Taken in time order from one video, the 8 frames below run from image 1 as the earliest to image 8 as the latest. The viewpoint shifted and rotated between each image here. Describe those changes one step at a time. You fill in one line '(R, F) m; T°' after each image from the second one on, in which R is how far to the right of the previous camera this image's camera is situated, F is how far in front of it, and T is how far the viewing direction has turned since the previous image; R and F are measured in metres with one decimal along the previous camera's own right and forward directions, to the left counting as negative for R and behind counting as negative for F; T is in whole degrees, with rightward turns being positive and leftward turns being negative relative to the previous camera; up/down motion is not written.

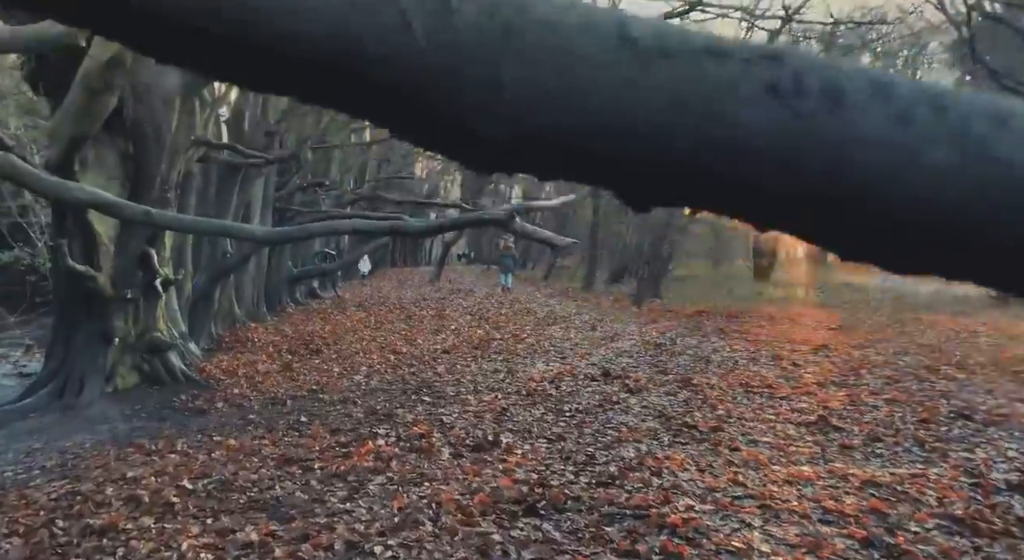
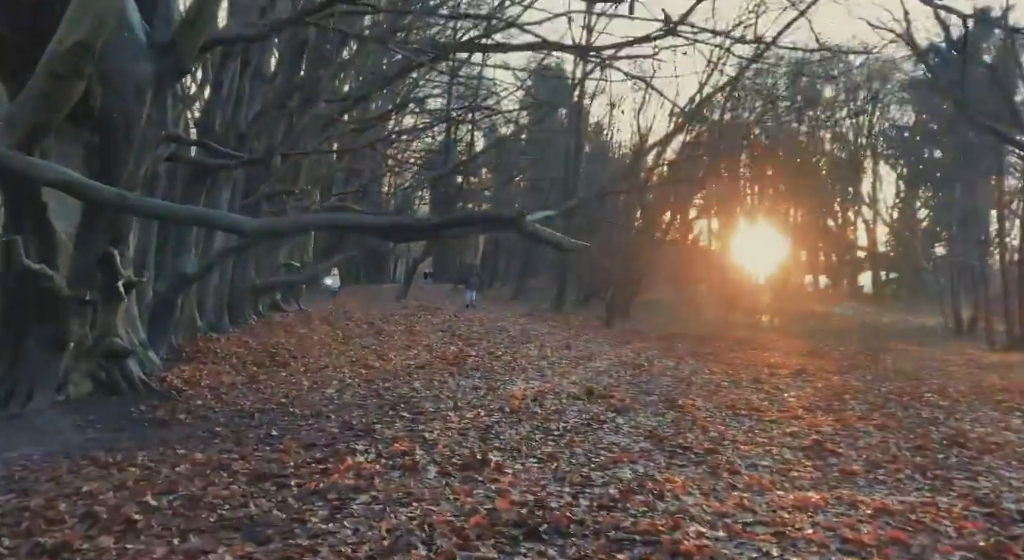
(-0.2, +0.3) m; +3°
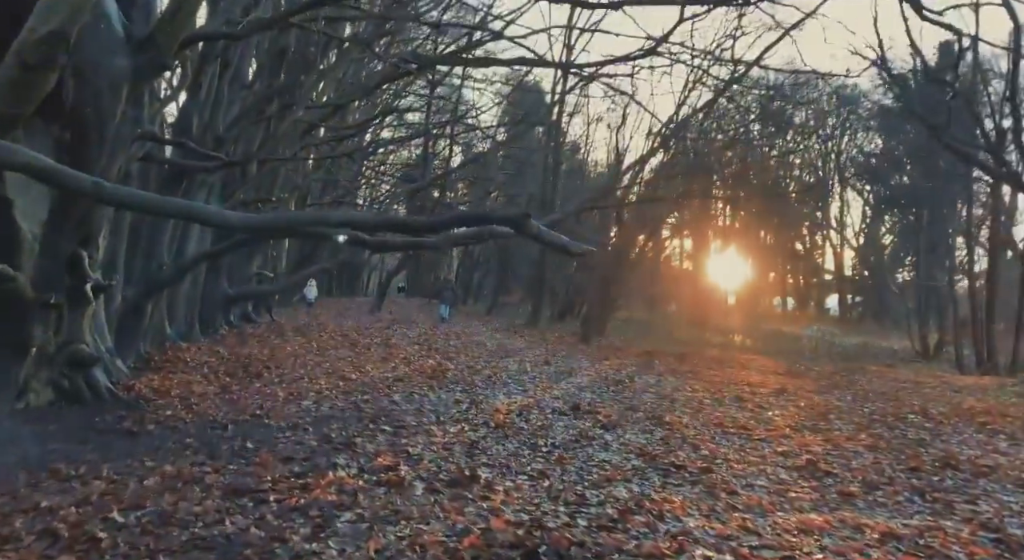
(-0.2, +0.2) m; +2°
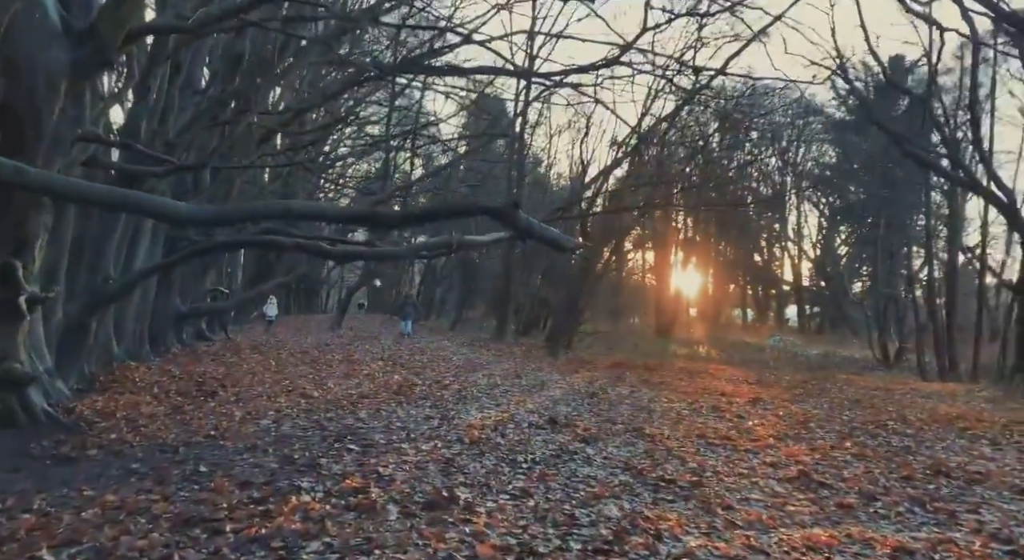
(-0.1, +0.4) m; +3°
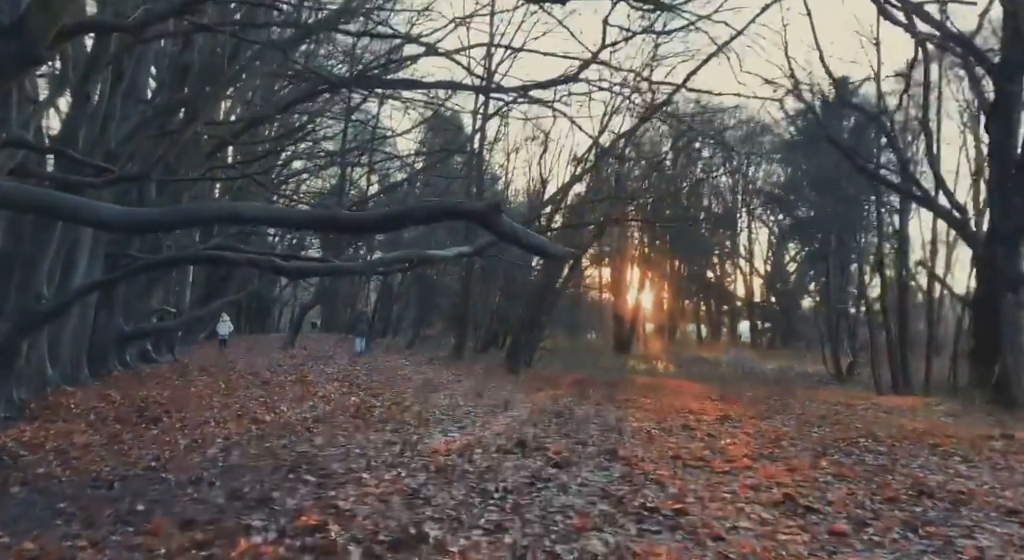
(-0.1, +0.4) m; +3°
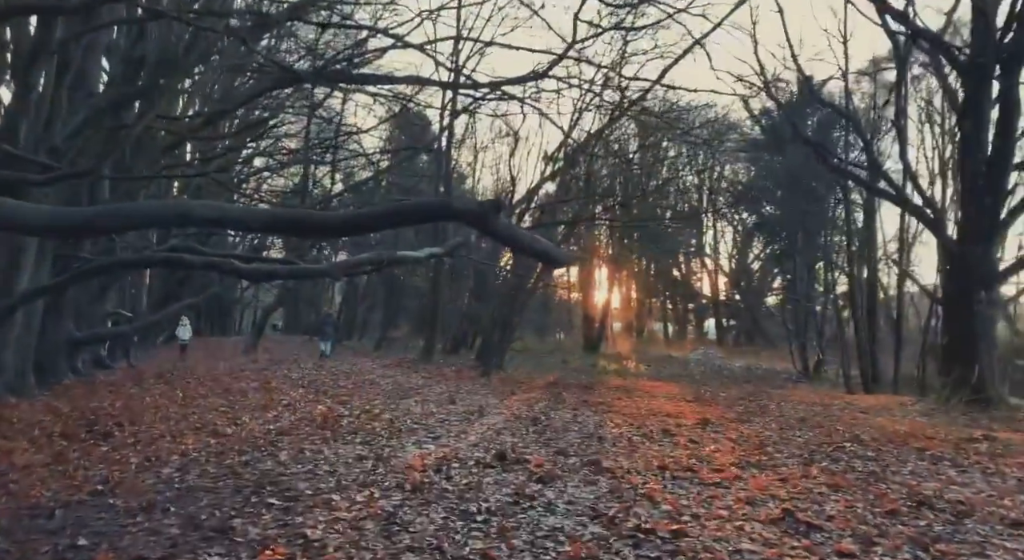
(-0.1, +0.4) m; +3°
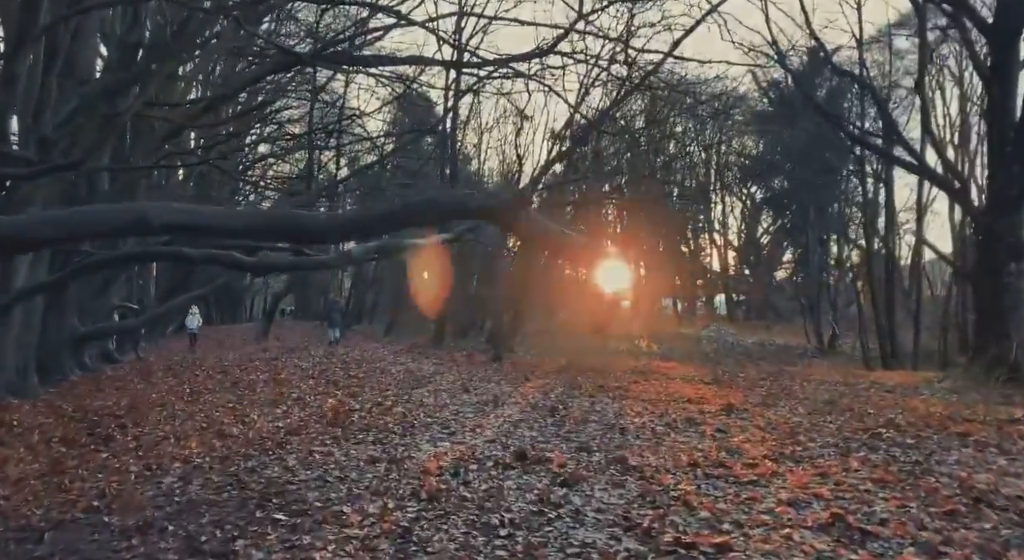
(-0.1, +0.5) m; -1°
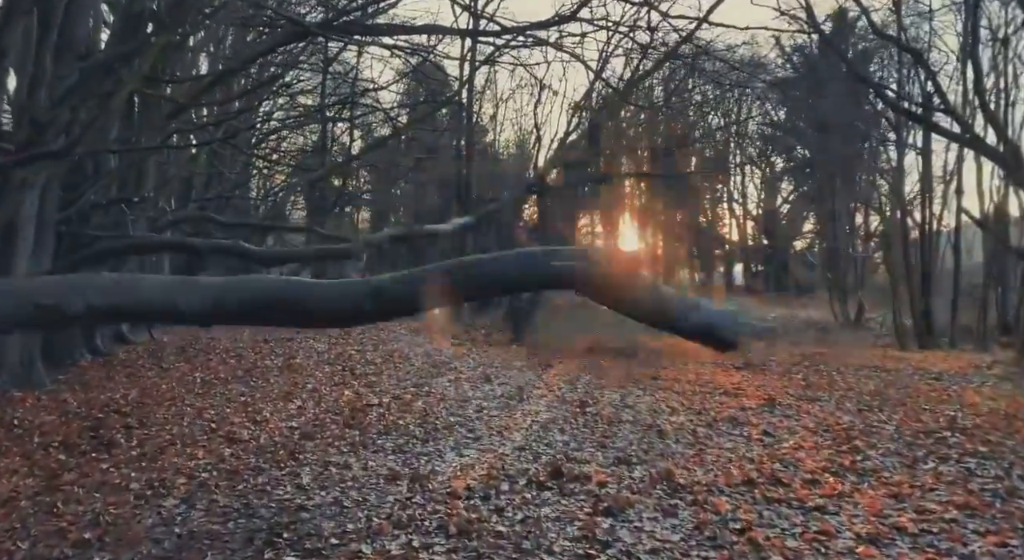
(-0.2, +0.8) m; -1°
